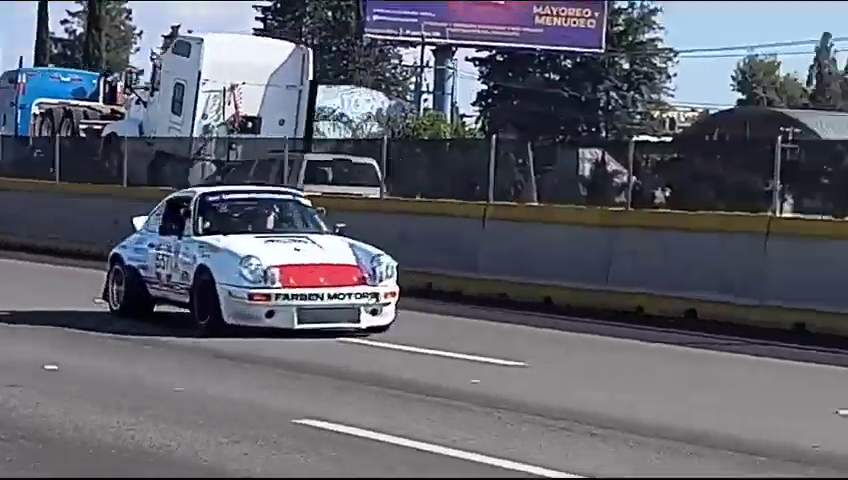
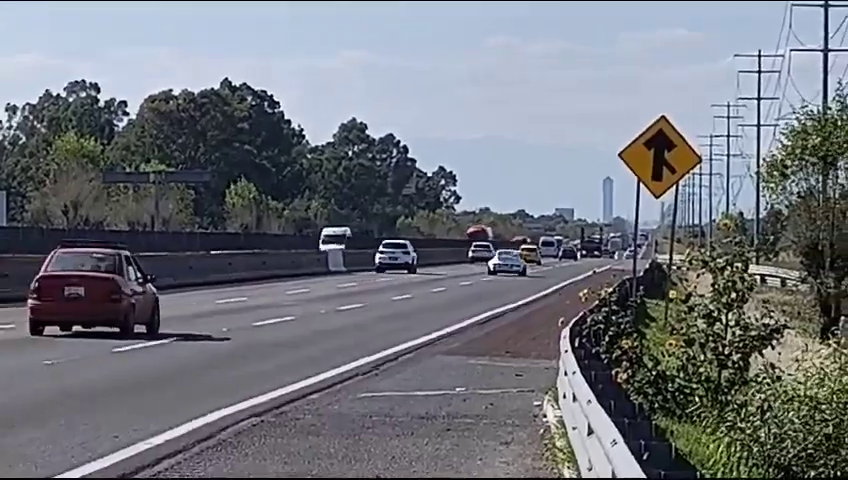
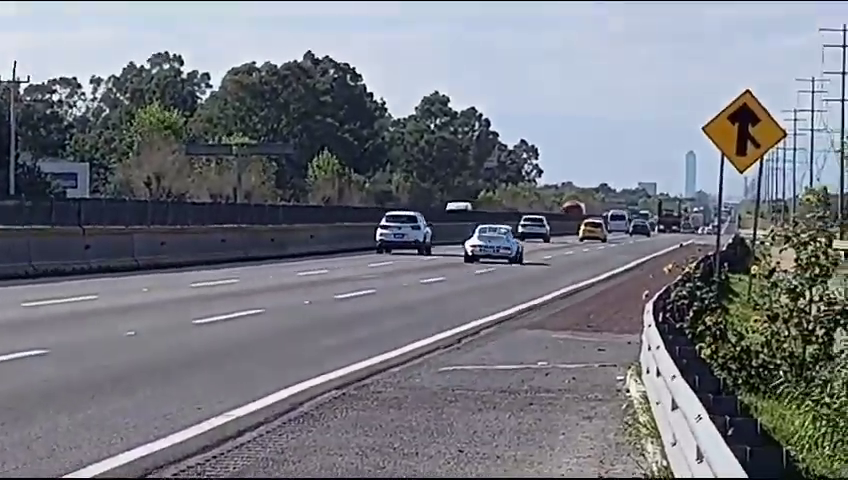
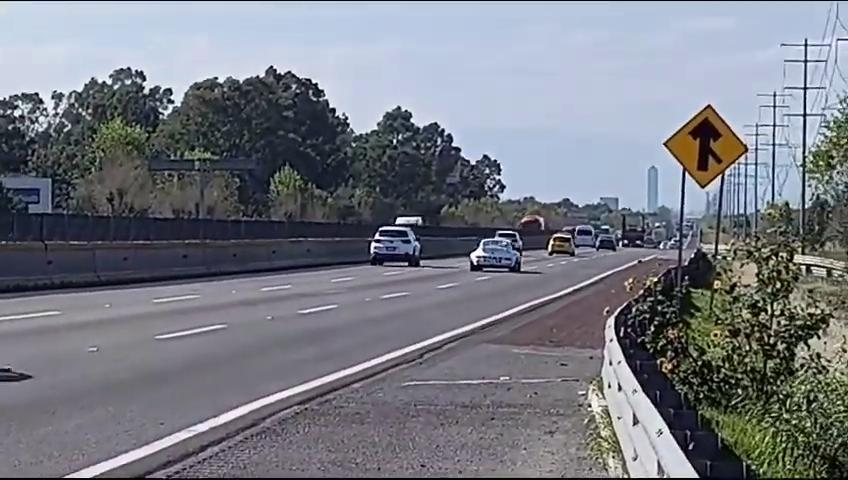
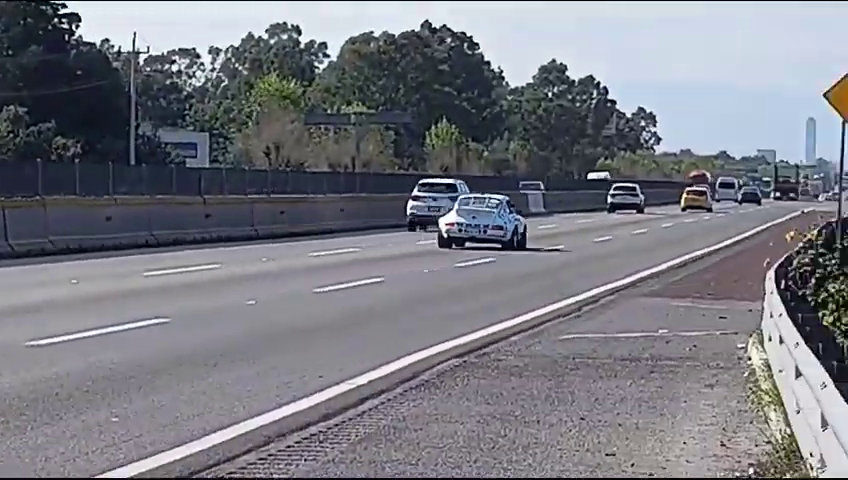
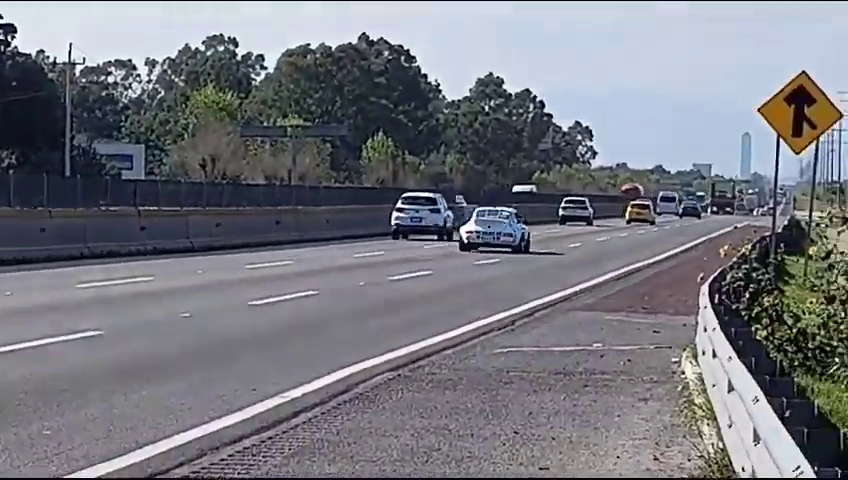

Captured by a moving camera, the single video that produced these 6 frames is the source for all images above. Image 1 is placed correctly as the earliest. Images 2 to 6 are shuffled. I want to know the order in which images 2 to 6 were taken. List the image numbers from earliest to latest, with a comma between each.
5, 6, 3, 4, 2
